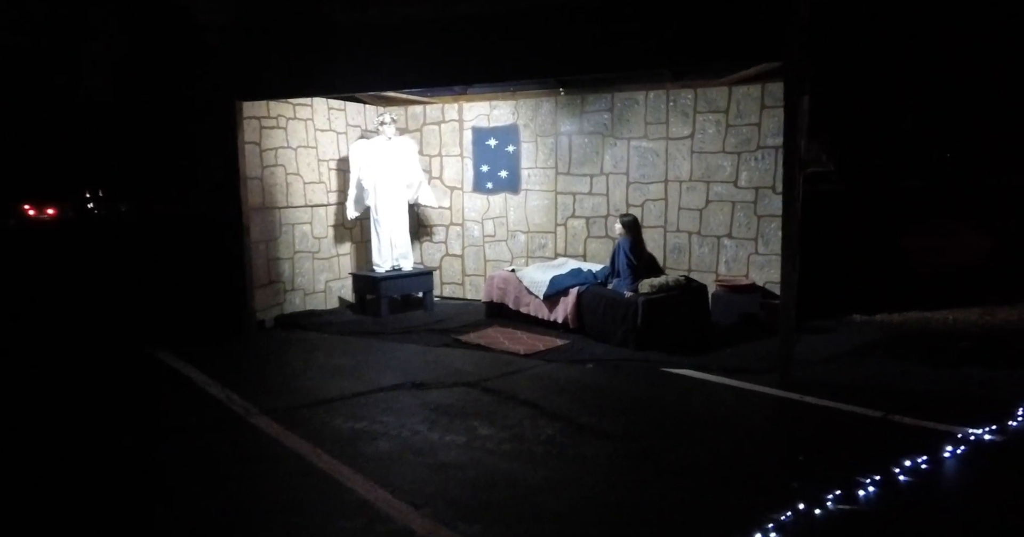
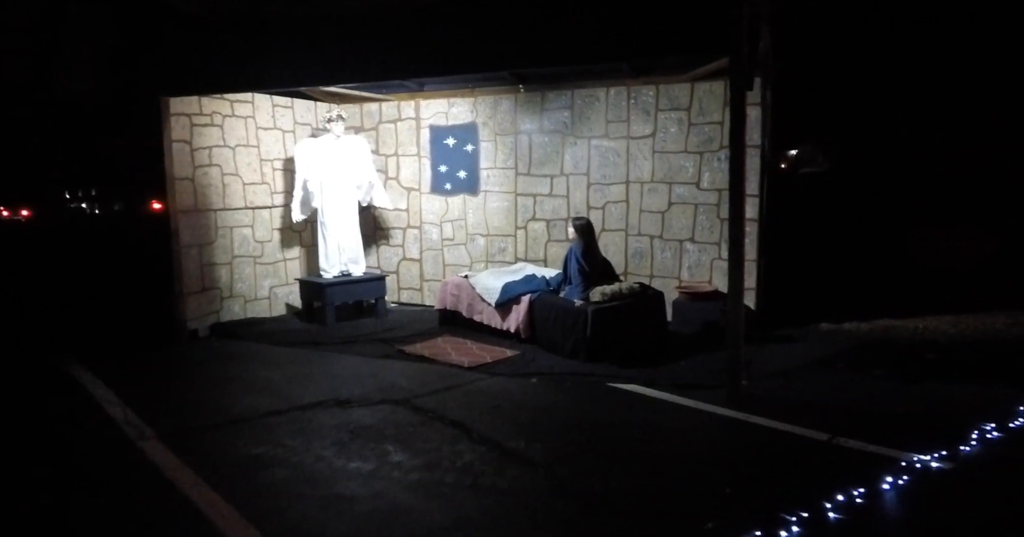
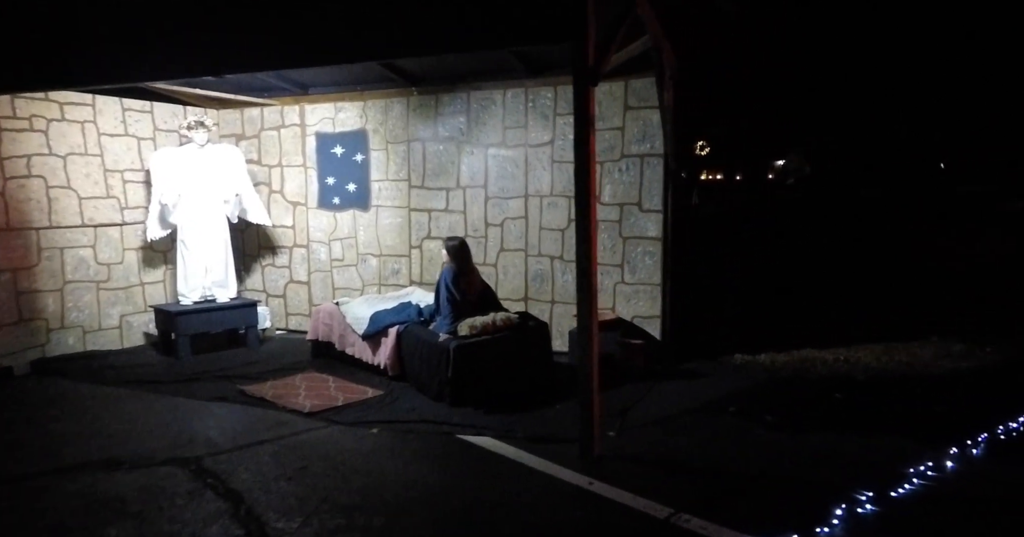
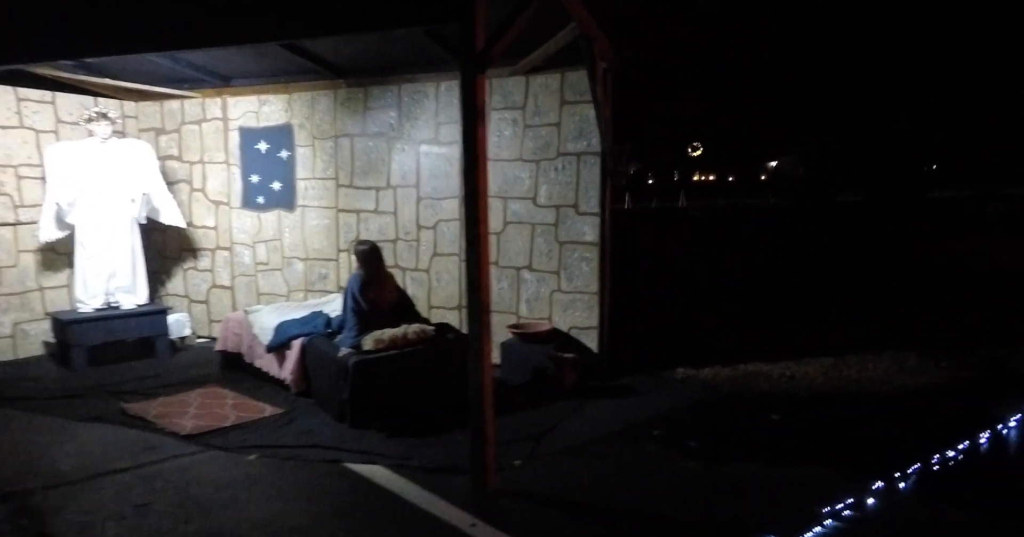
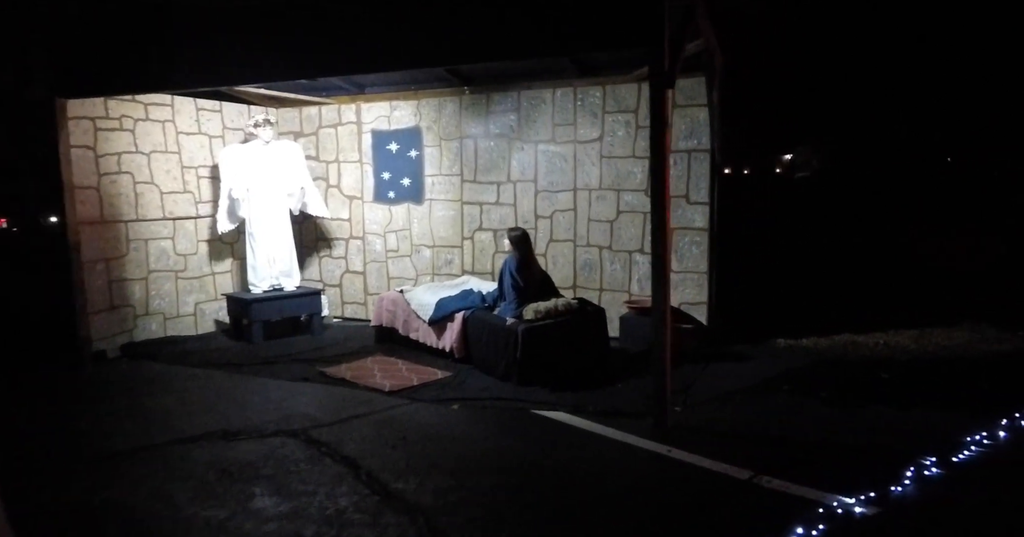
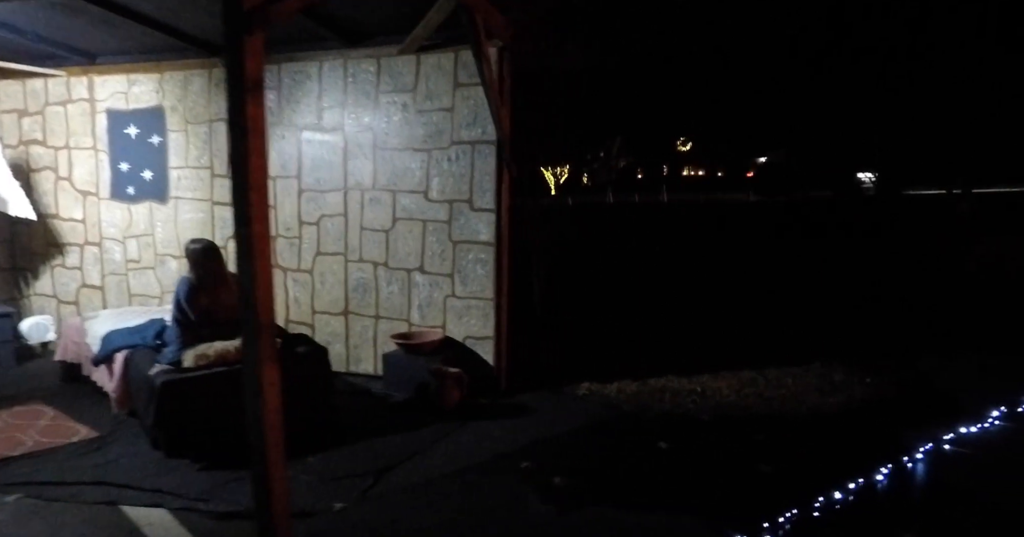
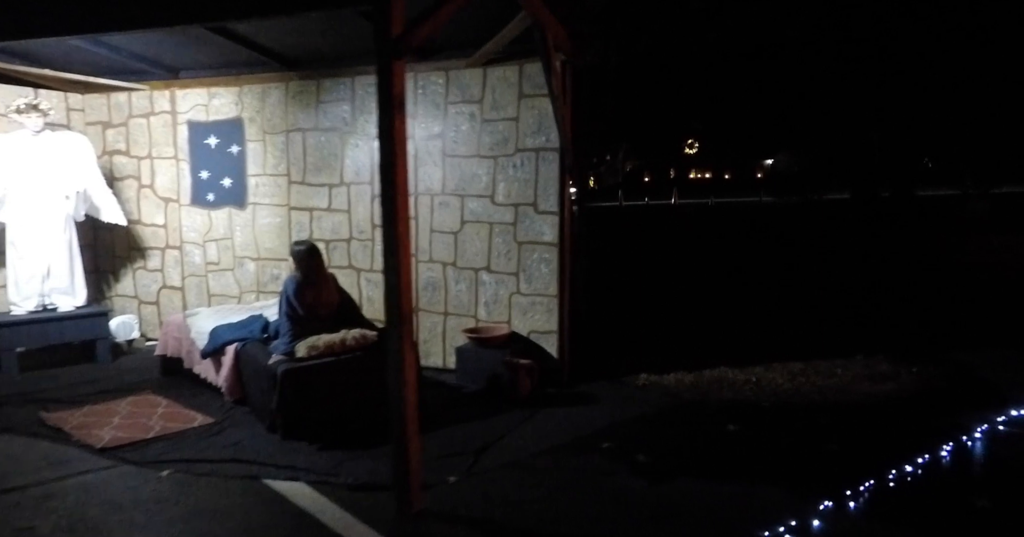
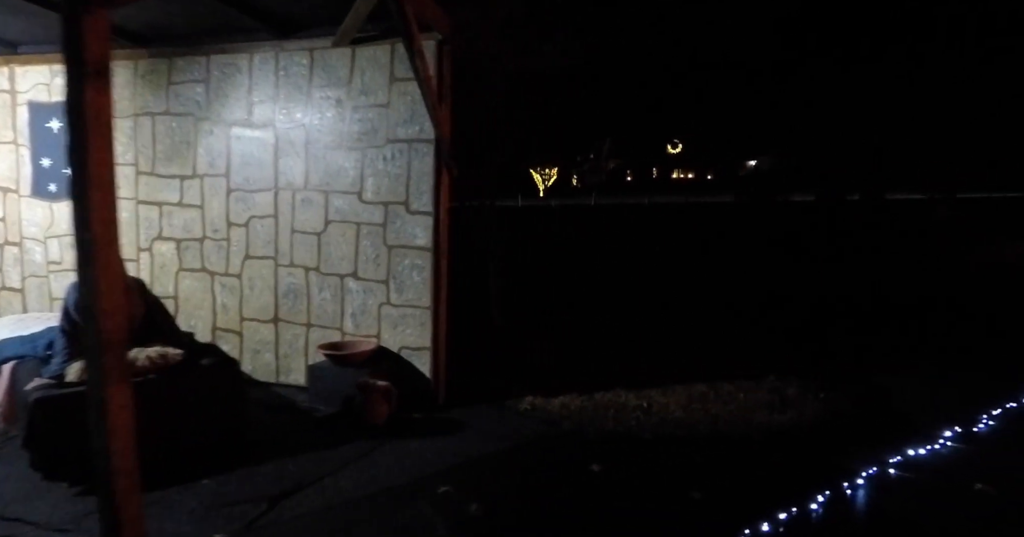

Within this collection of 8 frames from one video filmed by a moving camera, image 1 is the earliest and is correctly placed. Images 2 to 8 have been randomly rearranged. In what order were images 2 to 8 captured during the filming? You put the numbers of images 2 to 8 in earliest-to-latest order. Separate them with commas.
2, 5, 3, 4, 7, 6, 8
